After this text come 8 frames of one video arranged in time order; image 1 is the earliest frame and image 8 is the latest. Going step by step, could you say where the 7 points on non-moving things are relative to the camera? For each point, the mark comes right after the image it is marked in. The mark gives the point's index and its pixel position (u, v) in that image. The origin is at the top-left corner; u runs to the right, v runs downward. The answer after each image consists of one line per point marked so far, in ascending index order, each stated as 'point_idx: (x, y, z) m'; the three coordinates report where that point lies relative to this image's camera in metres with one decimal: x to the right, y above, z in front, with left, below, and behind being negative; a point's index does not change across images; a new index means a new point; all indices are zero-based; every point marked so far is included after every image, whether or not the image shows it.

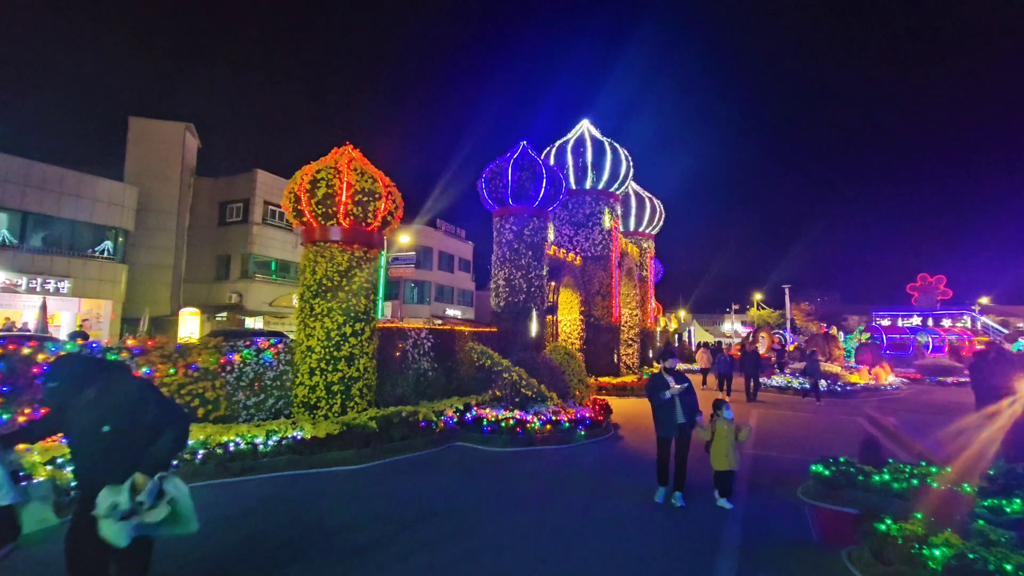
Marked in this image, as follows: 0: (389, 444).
0: (-2.1, -2.7, +8.9) m
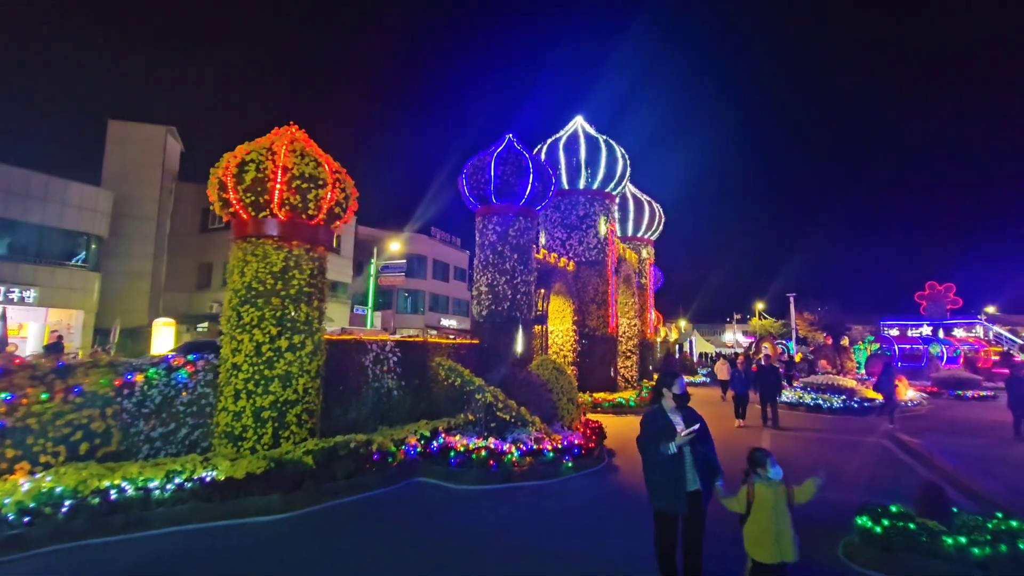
0: (-2.5, -2.7, +7.2) m
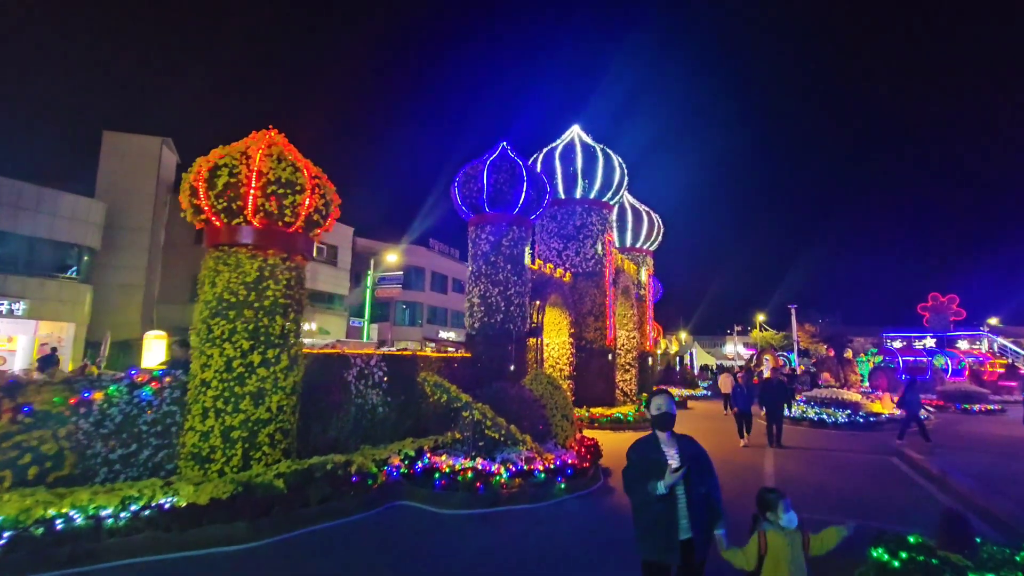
0: (-2.7, -2.9, +6.7) m
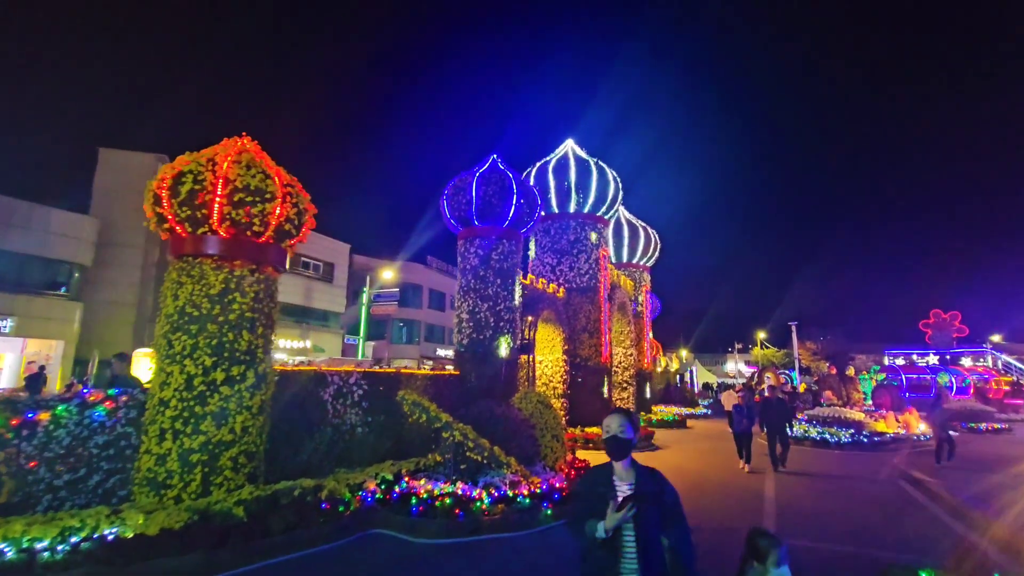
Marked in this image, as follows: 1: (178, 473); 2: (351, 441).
0: (-3.0, -3.0, +6.2) m
1: (-4.2, -2.3, +6.5) m
2: (-2.8, -2.6, +9.0) m
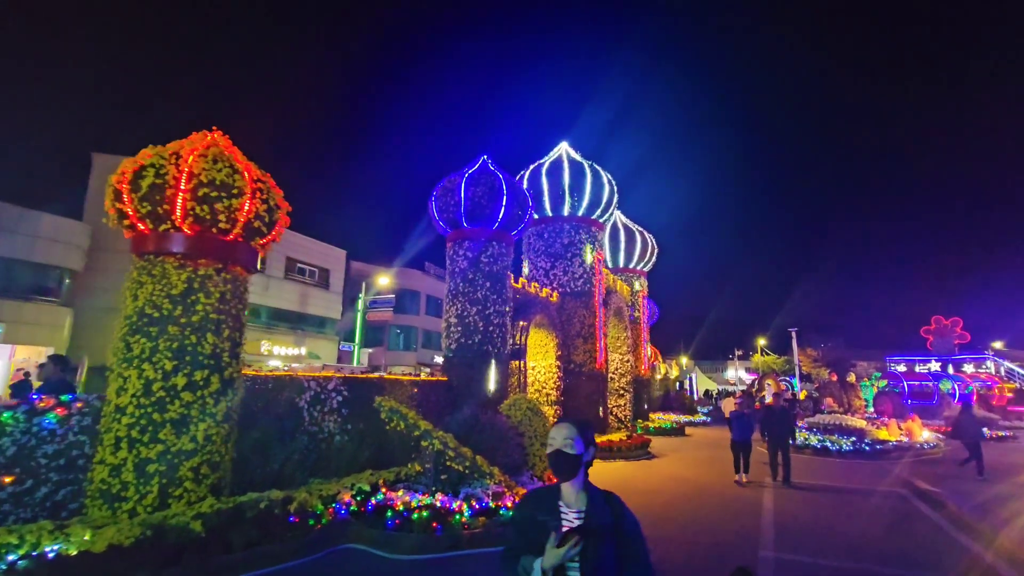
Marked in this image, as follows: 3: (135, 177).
0: (-3.2, -3.0, +5.8) m
1: (-4.4, -2.3, +6.1) m
2: (-3.0, -2.7, +8.6) m
3: (-4.7, +1.4, +6.6) m
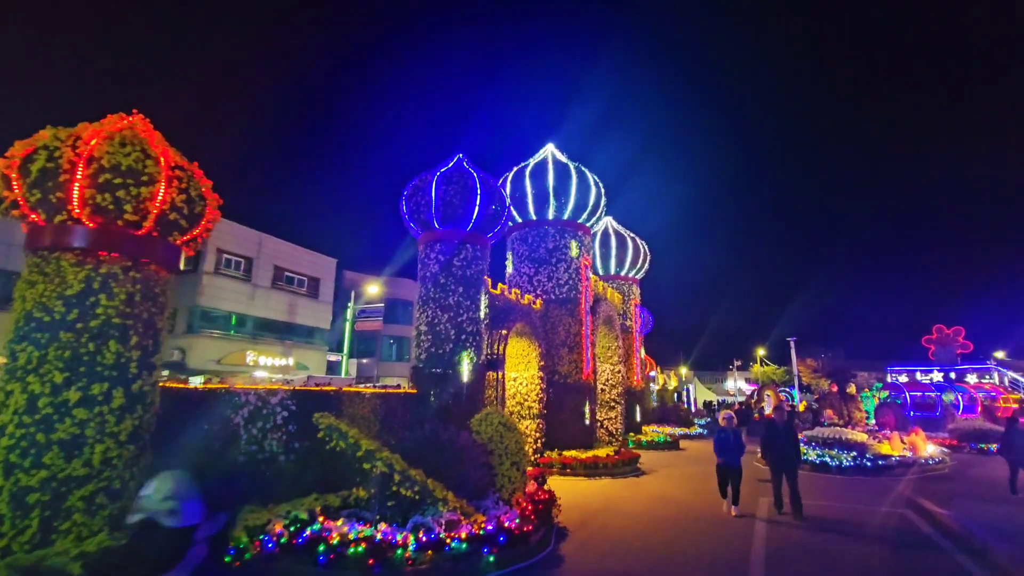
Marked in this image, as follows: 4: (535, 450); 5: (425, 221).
0: (-3.8, -3.0, +4.9) m
1: (-5.0, -2.3, +5.2) m
2: (-3.6, -2.7, +7.7) m
3: (-5.3, +1.4, +5.8) m
4: (+0.7, -4.7, +15.1) m
5: (-2.1, +1.6, +12.5) m
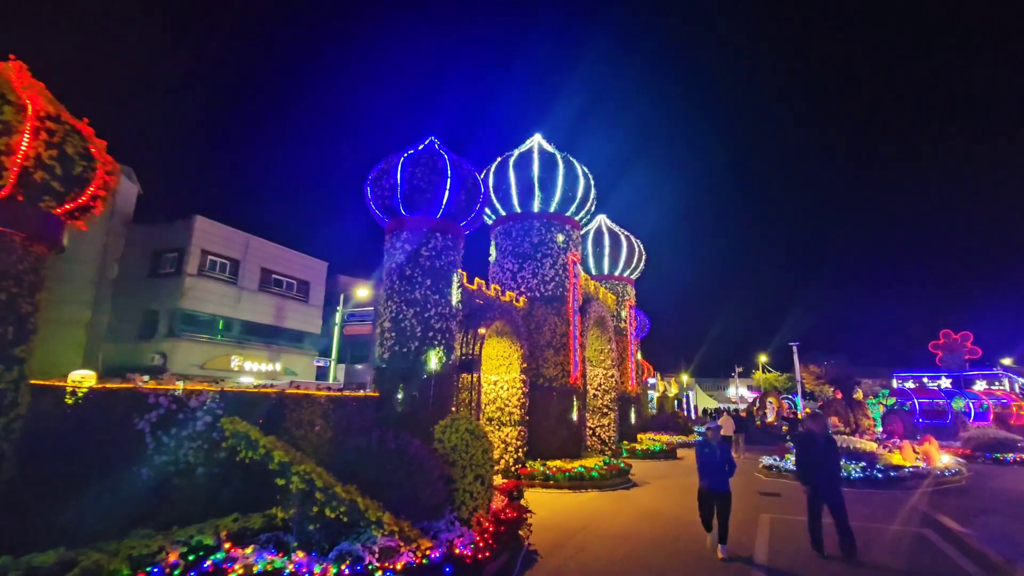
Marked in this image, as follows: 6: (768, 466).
0: (-4.4, -2.7, +3.7) m
1: (-5.6, -2.0, +4.0) m
2: (-4.2, -2.5, +6.6) m
3: (-5.9, +1.6, +4.7) m
4: (+0.1, -4.5, +13.9) m
5: (-2.6, +1.7, +11.4) m
6: (+8.3, -5.7, +16.9) m
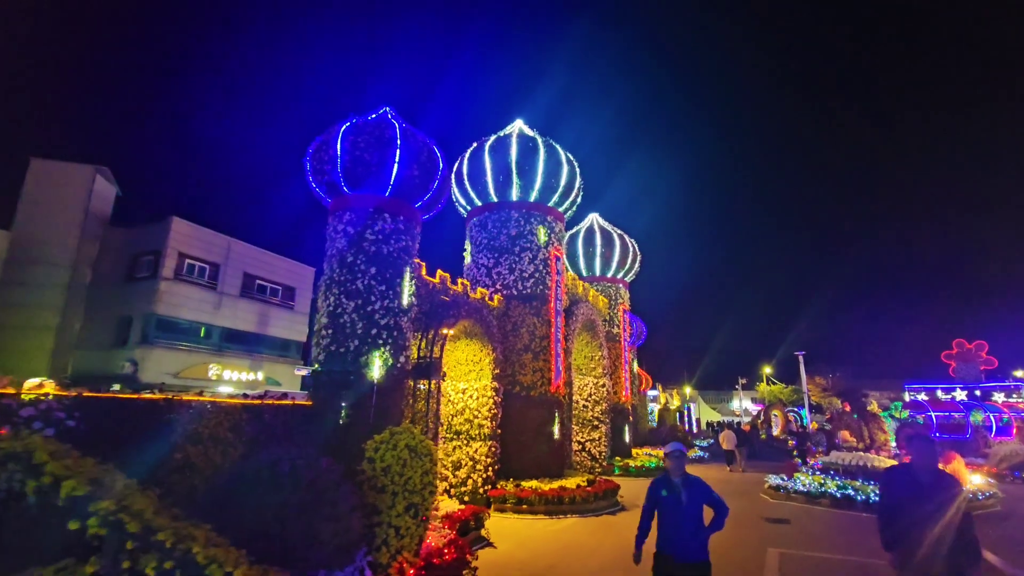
0: (-5.2, -2.4, +2.1) m
1: (-6.3, -1.7, +2.4) m
2: (-4.9, -2.2, +4.9) m
3: (-6.7, +2.0, +3.1) m
4: (-0.6, -4.4, +12.1) m
5: (-3.3, +1.9, +9.8) m
6: (+7.6, -5.7, +15.1) m
